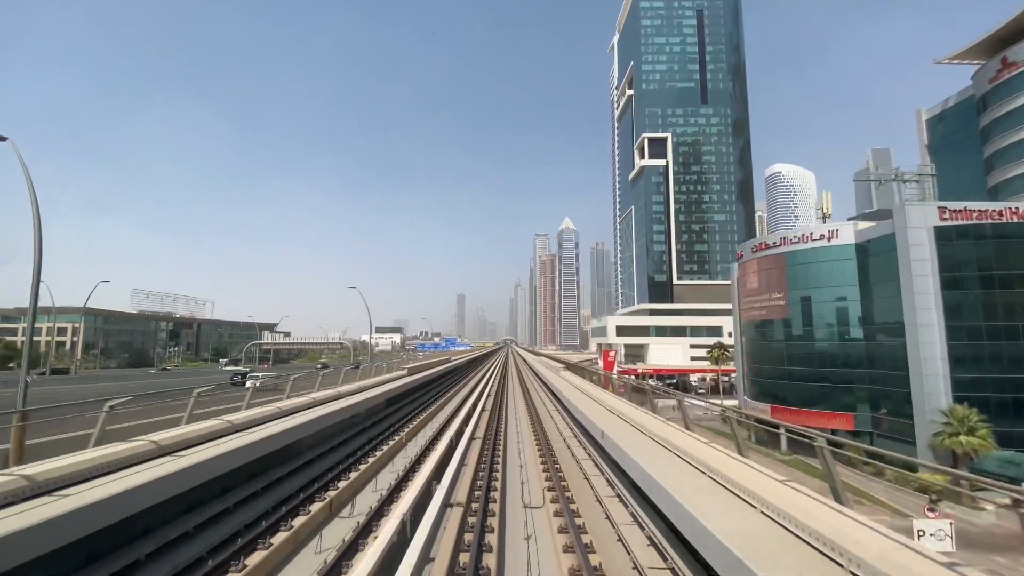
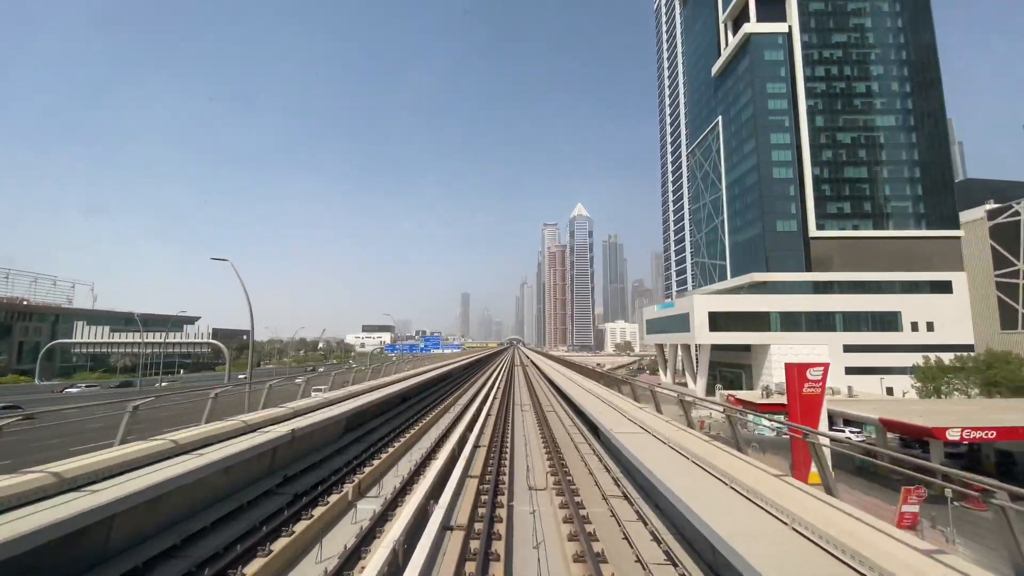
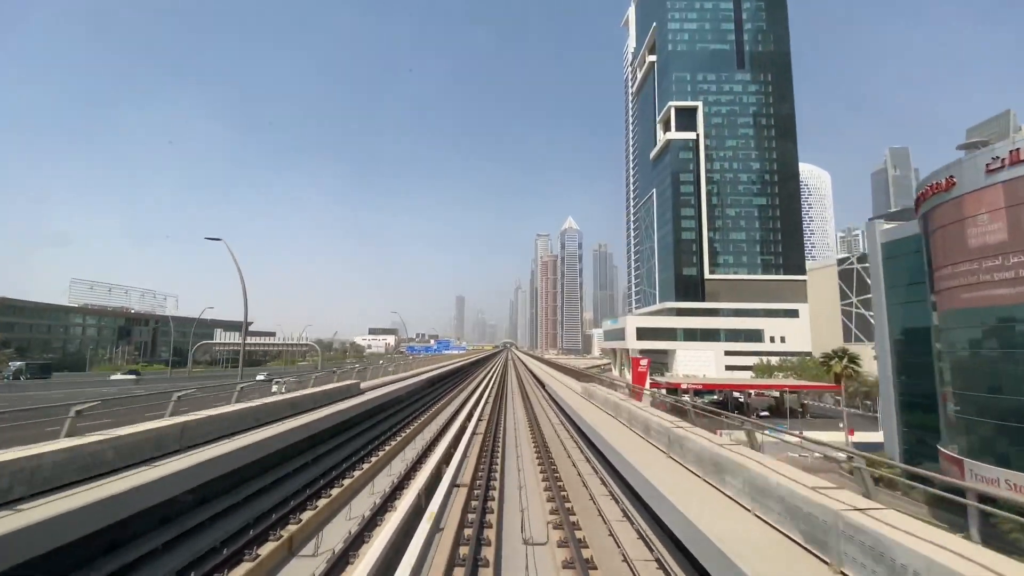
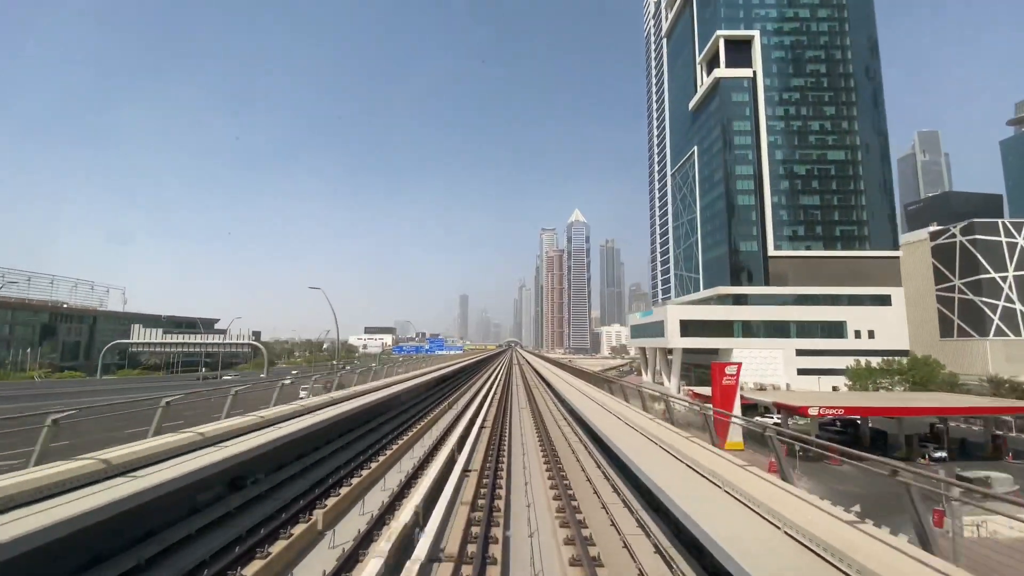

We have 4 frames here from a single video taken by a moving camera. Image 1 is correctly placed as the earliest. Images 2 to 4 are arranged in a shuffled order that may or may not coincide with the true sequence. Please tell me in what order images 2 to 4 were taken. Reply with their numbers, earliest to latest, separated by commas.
3, 4, 2
